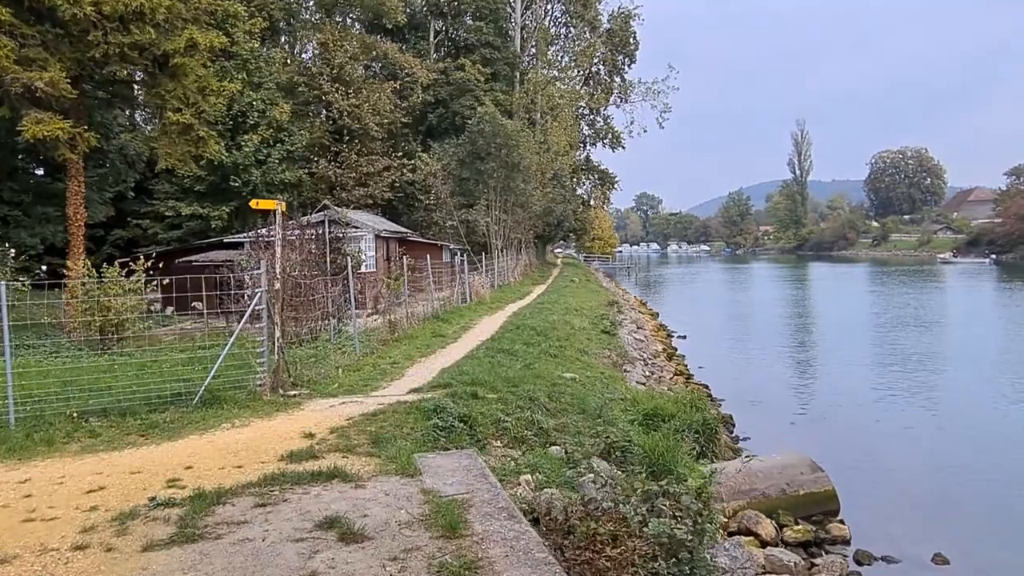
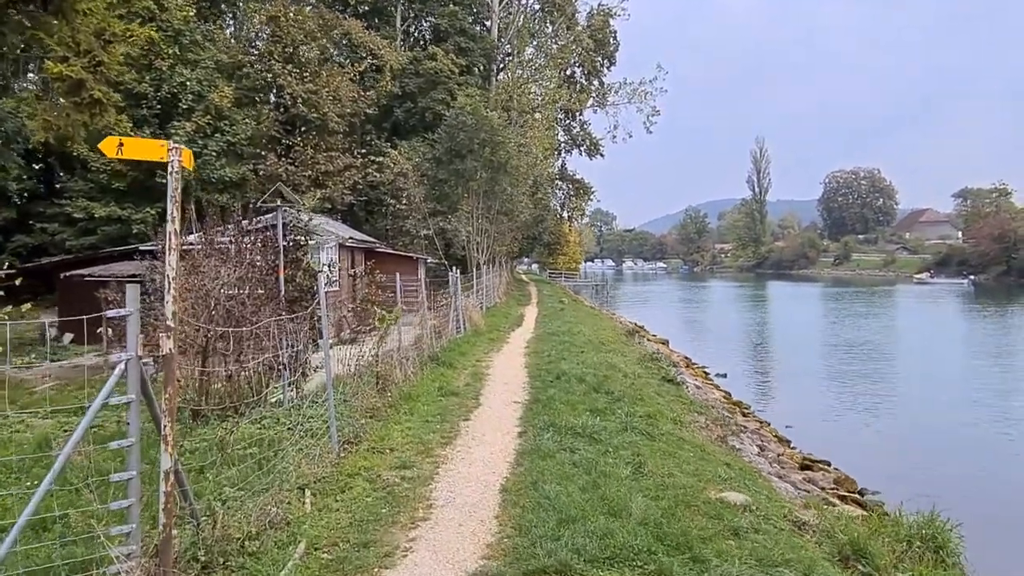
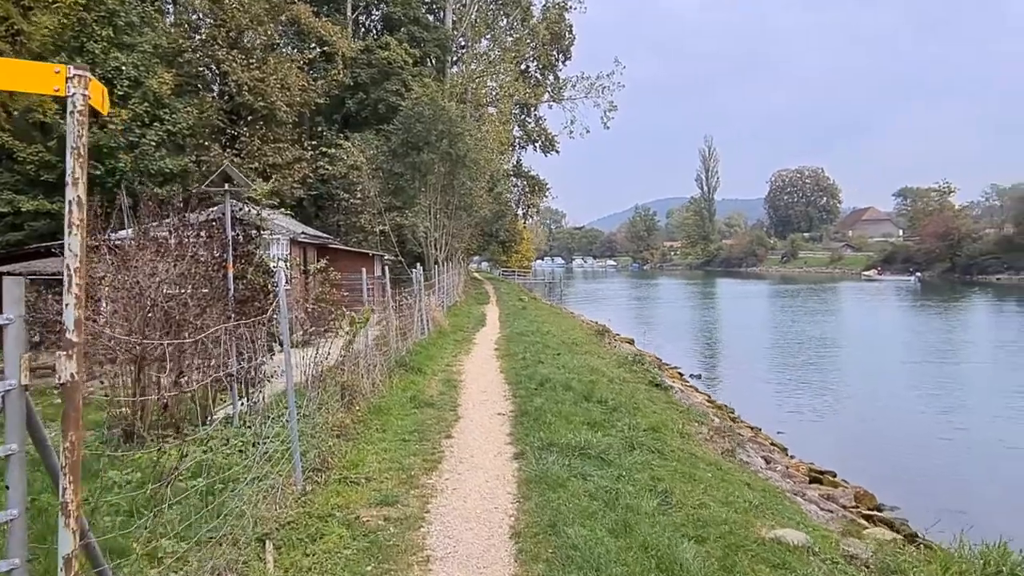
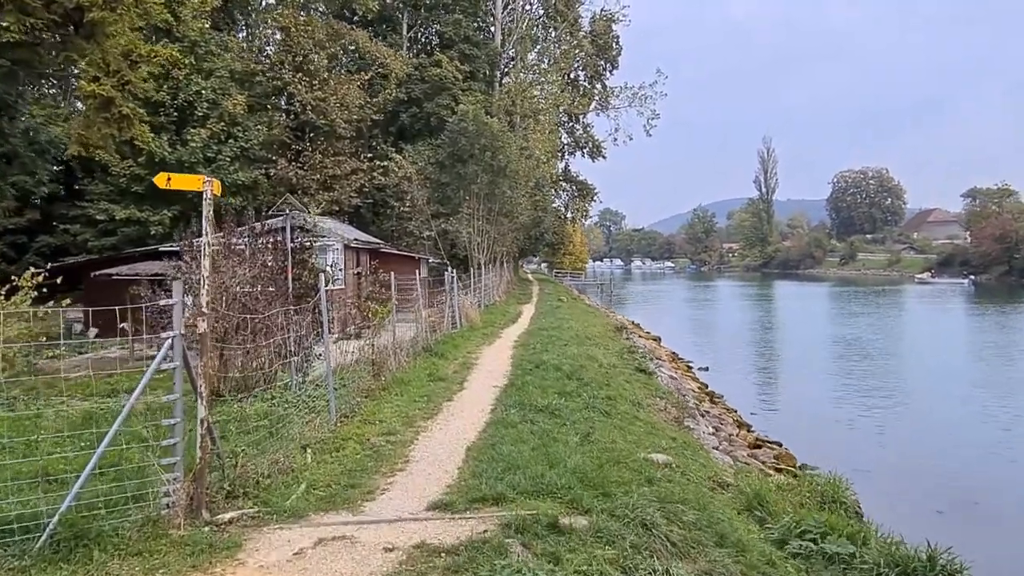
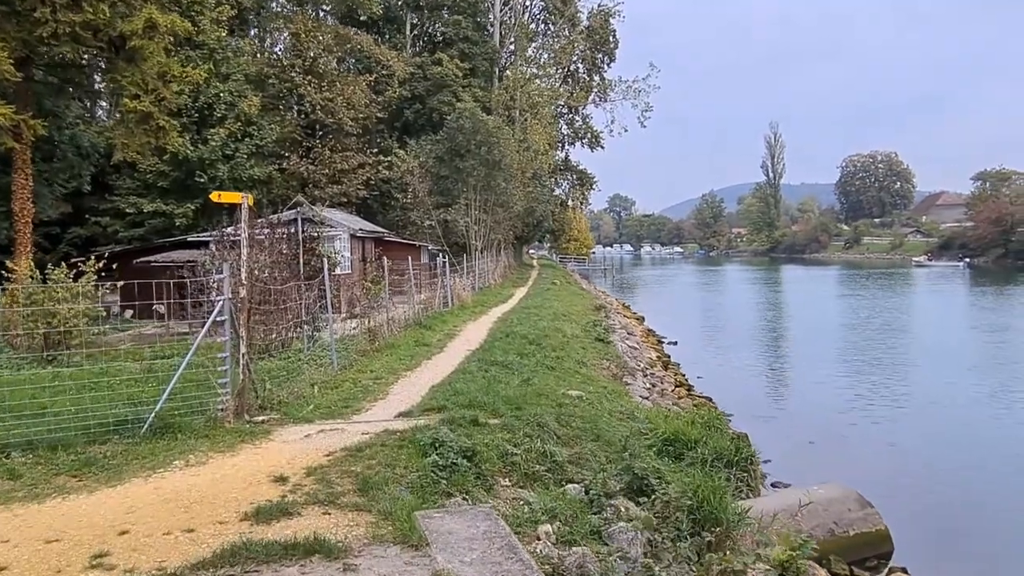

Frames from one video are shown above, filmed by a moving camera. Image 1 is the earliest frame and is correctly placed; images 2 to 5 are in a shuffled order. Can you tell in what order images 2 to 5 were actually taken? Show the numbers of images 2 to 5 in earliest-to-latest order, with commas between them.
5, 4, 2, 3
